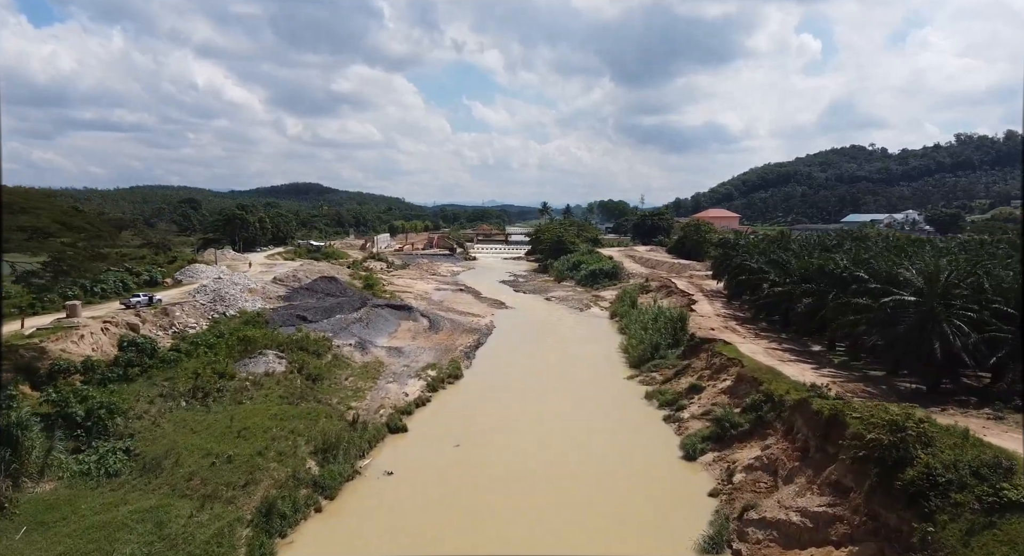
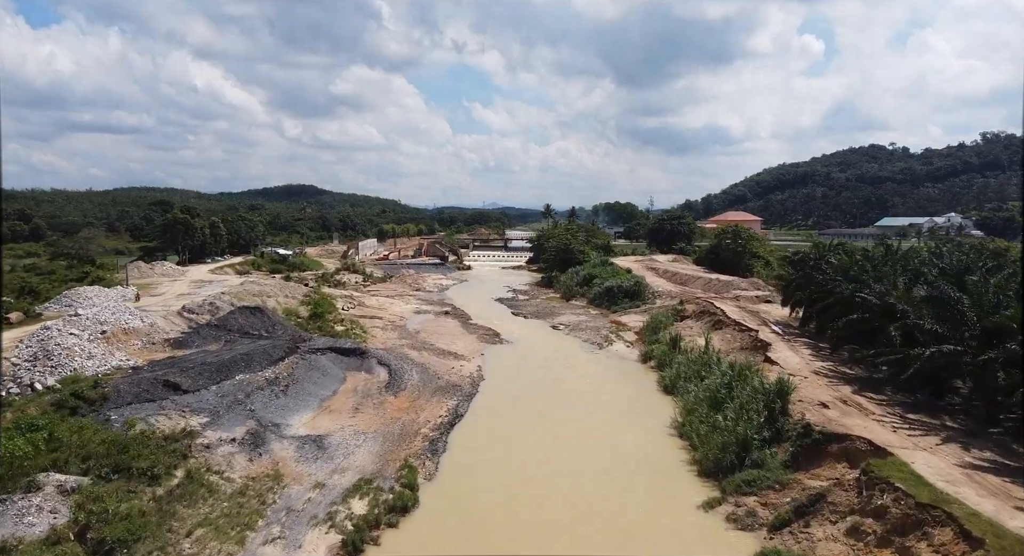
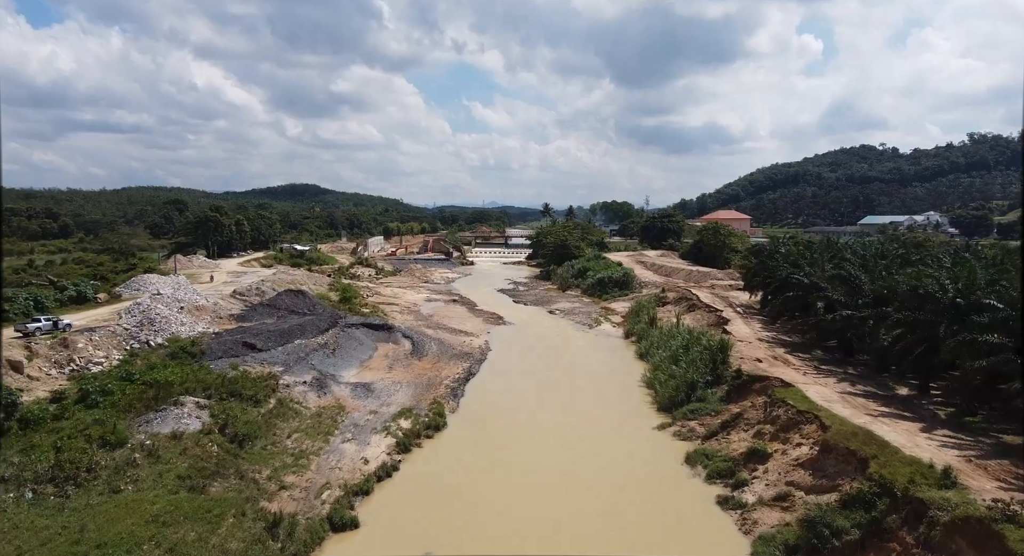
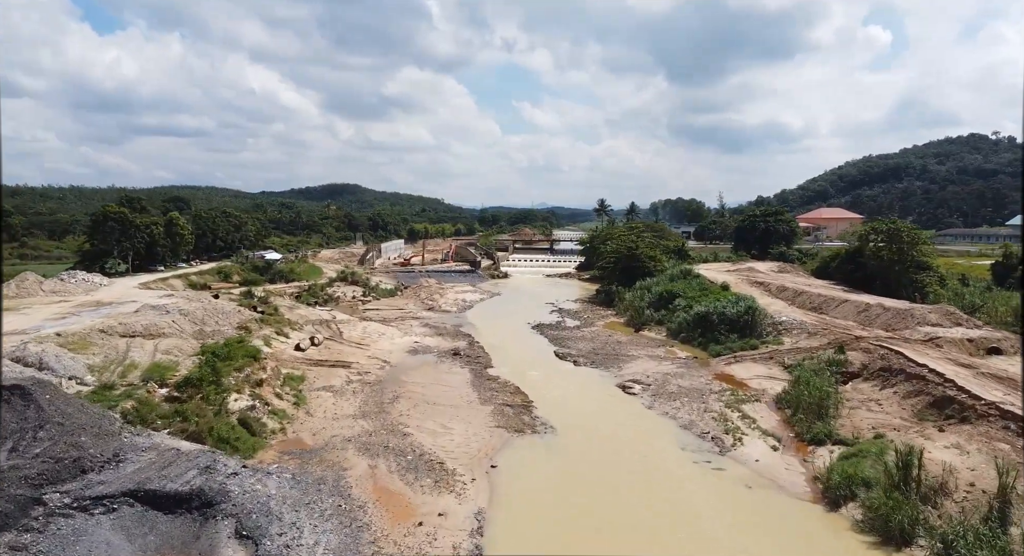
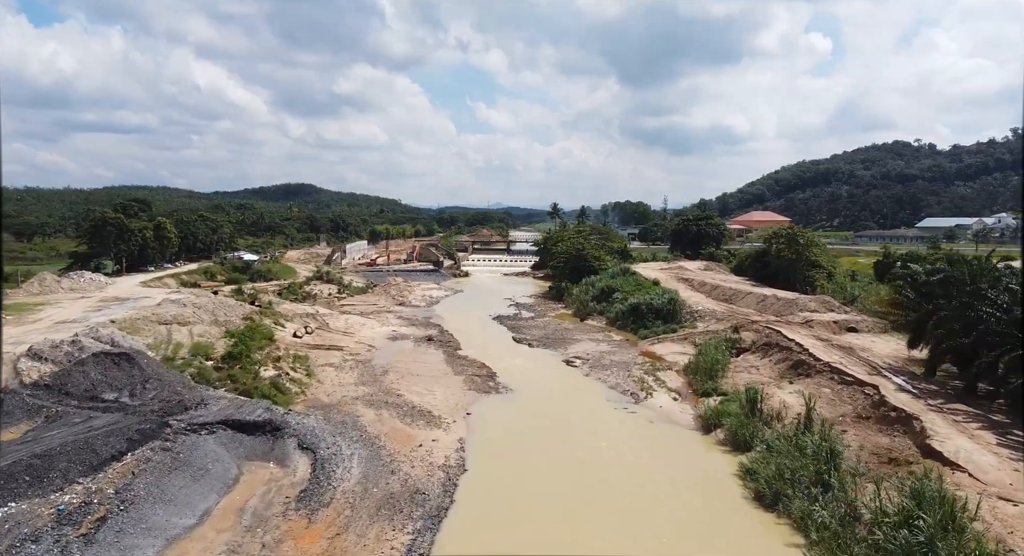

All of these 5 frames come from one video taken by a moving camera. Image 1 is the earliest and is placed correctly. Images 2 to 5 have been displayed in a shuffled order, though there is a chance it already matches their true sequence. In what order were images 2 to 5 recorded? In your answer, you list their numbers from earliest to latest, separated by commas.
3, 2, 5, 4
